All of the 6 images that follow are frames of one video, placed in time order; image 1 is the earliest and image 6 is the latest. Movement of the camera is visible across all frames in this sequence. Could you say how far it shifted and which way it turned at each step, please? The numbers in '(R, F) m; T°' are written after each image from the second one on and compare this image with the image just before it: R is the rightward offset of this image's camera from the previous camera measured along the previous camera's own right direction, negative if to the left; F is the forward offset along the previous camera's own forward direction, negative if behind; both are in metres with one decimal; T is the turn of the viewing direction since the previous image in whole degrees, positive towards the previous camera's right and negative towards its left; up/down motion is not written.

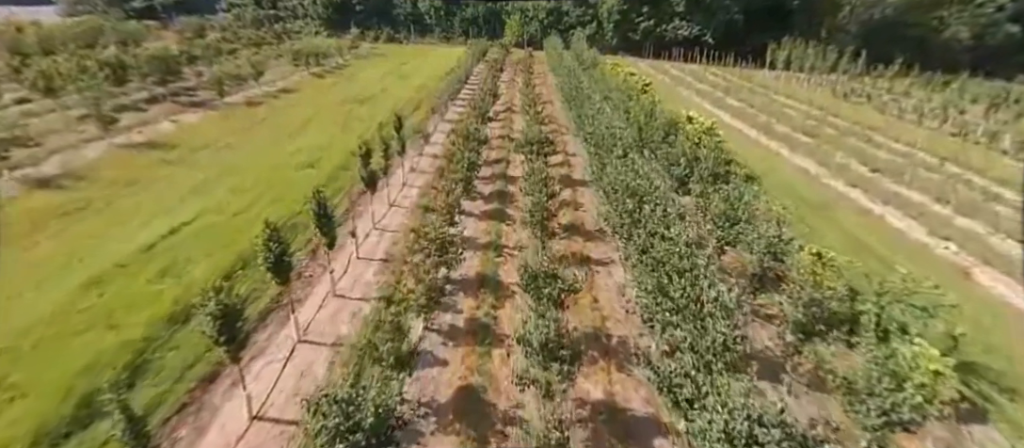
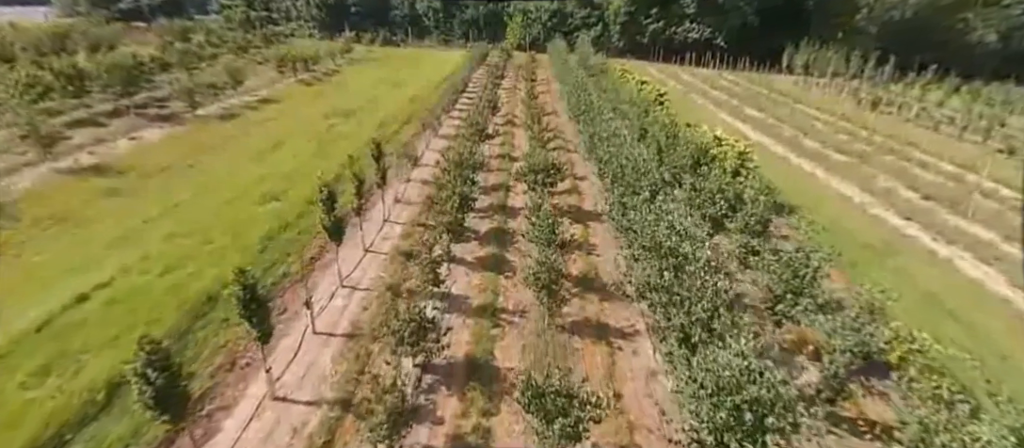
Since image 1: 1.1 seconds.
(+0.1, +2.7) m; 0°
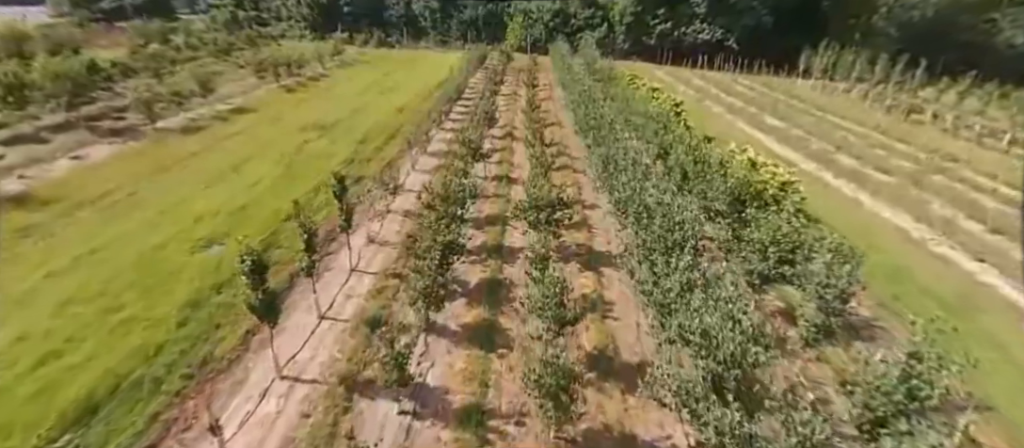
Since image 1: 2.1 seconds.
(+0.1, +2.9) m; 0°
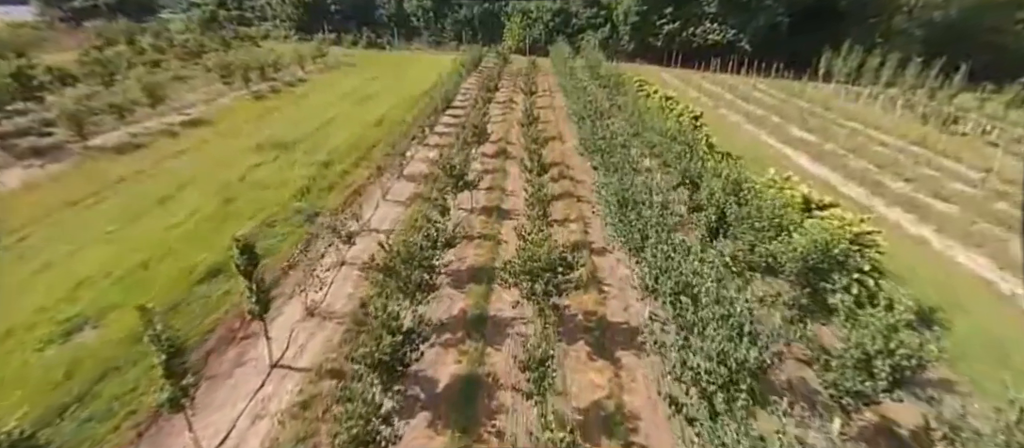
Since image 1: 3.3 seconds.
(+0.3, +3.5) m; 0°
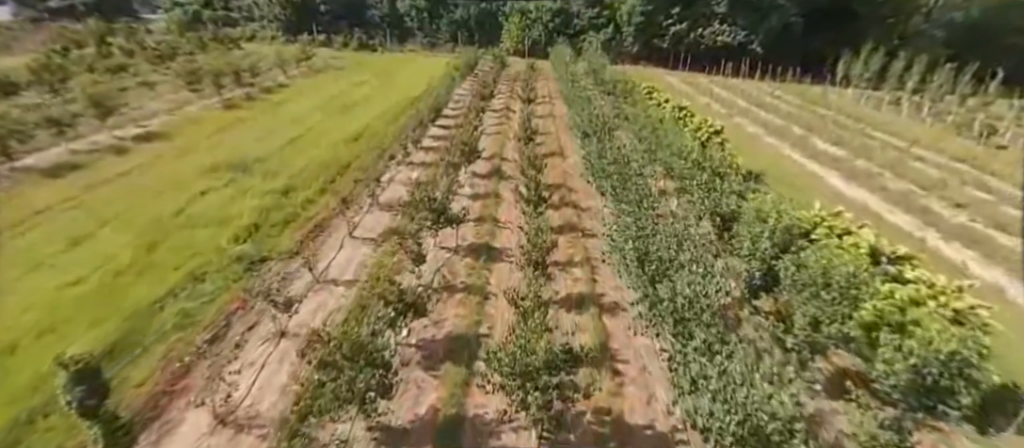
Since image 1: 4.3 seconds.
(+0.3, +2.7) m; 0°
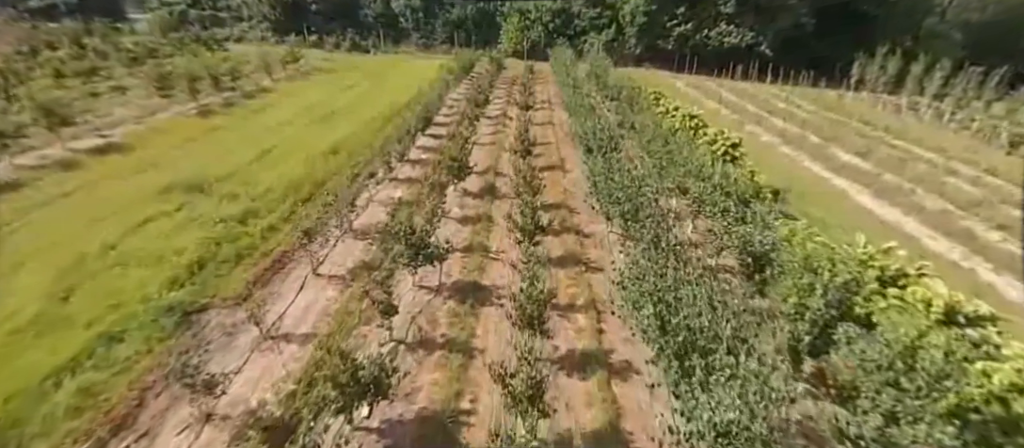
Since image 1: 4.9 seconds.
(+0.2, +2.0) m; 0°
